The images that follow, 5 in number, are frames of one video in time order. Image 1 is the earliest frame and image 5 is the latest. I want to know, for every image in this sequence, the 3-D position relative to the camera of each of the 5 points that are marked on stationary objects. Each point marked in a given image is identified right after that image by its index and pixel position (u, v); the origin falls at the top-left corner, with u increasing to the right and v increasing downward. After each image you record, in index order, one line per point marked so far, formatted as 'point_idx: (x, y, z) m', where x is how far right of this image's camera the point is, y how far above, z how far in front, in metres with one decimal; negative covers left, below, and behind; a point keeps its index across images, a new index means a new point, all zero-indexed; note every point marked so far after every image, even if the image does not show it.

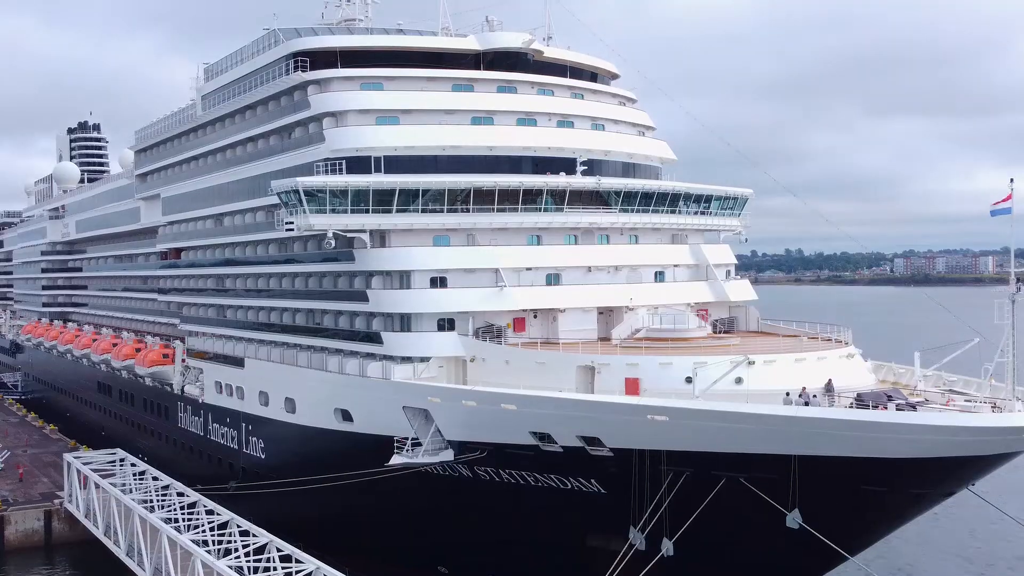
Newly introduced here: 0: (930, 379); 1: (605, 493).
0: (+8.4, -1.8, +16.5) m
1: (+1.8, -3.9, +15.6) m
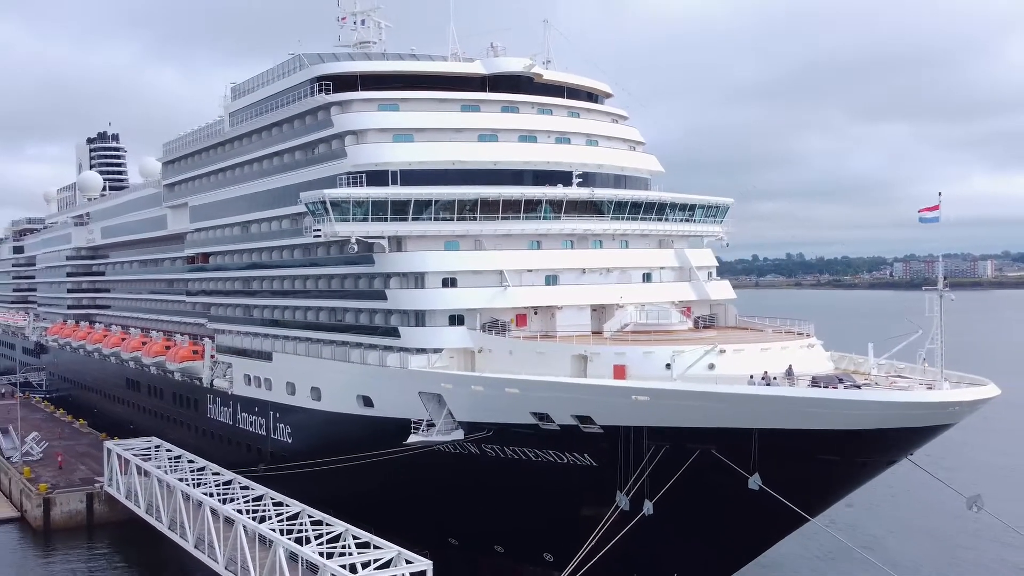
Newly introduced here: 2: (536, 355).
0: (+8.5, -1.8, +18.8) m
1: (+1.9, -3.9, +17.9) m
2: (+0.6, -1.6, +19.1) m
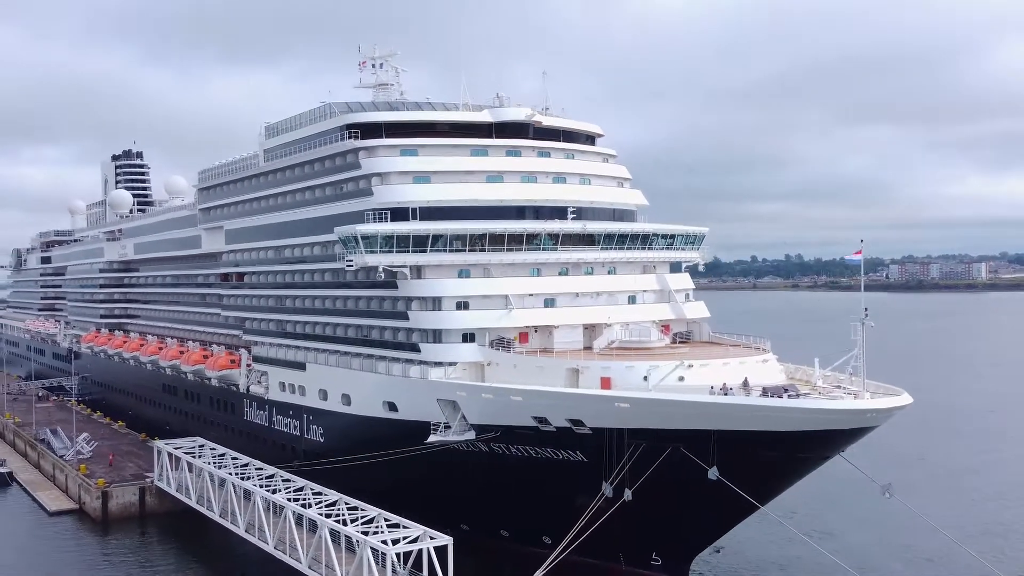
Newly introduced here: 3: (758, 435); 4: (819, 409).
0: (+8.6, -2.5, +22.5) m
1: (+2.0, -4.5, +21.6) m
2: (+0.7, -2.2, +22.7) m
3: (+5.9, -3.5, +19.6) m
4: (+7.0, -2.8, +18.9) m
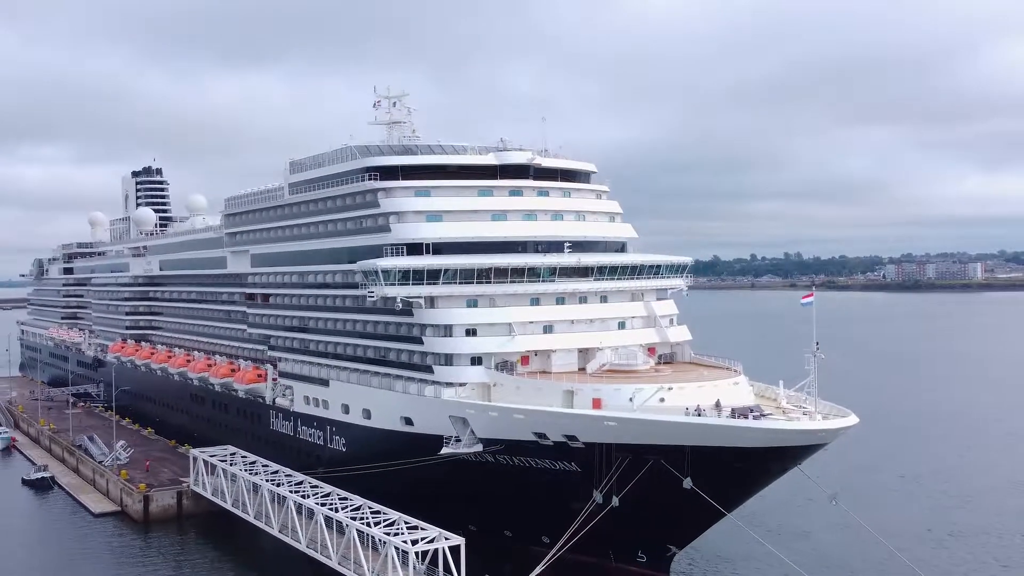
0: (+8.7, -3.4, +25.7) m
1: (+2.1, -5.5, +24.8) m
2: (+0.8, -3.2, +25.9) m
3: (+5.9, -4.5, +22.8) m
4: (+7.1, -3.8, +22.1) m
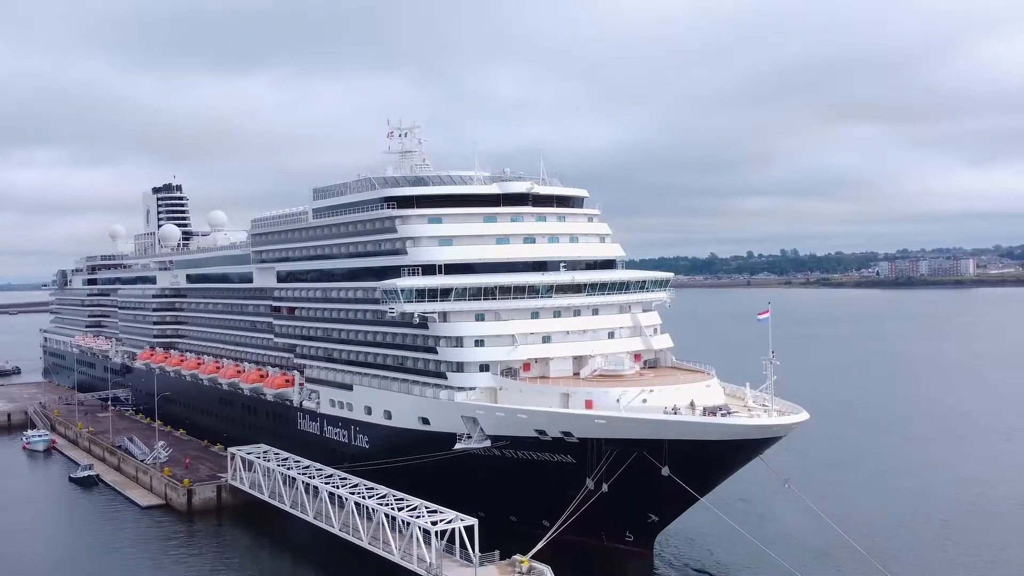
0: (+8.8, -4.0, +29.8) m
1: (+2.2, -6.1, +28.9) m
2: (+0.9, -3.8, +30.0) m
3: (+6.1, -5.1, +26.9) m
4: (+7.3, -4.4, +26.2) m
